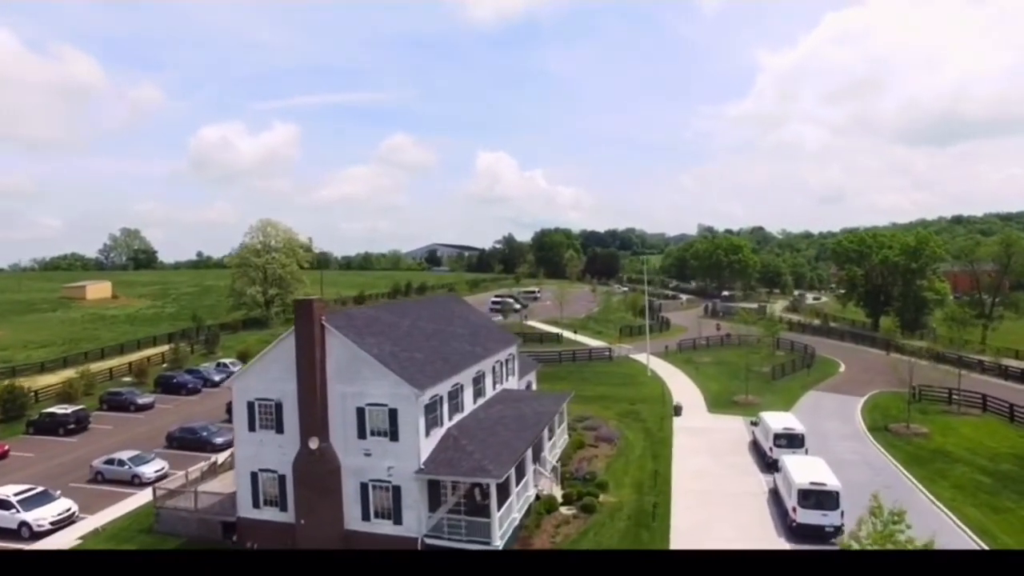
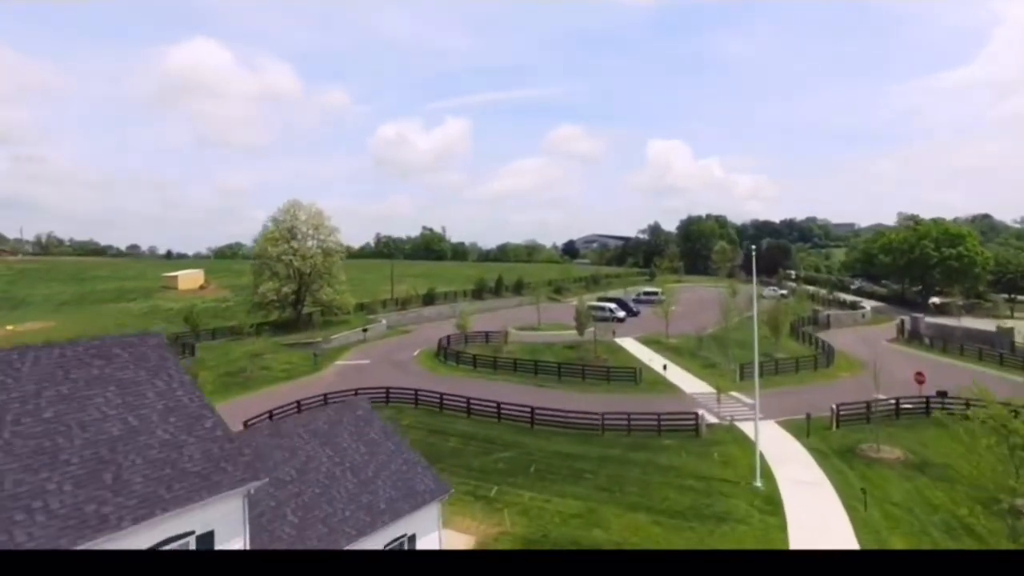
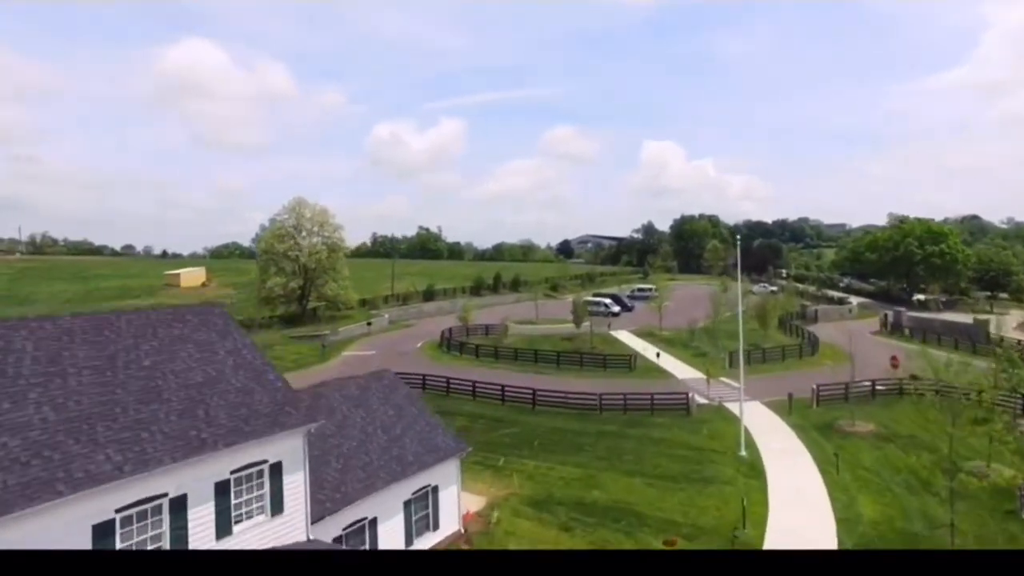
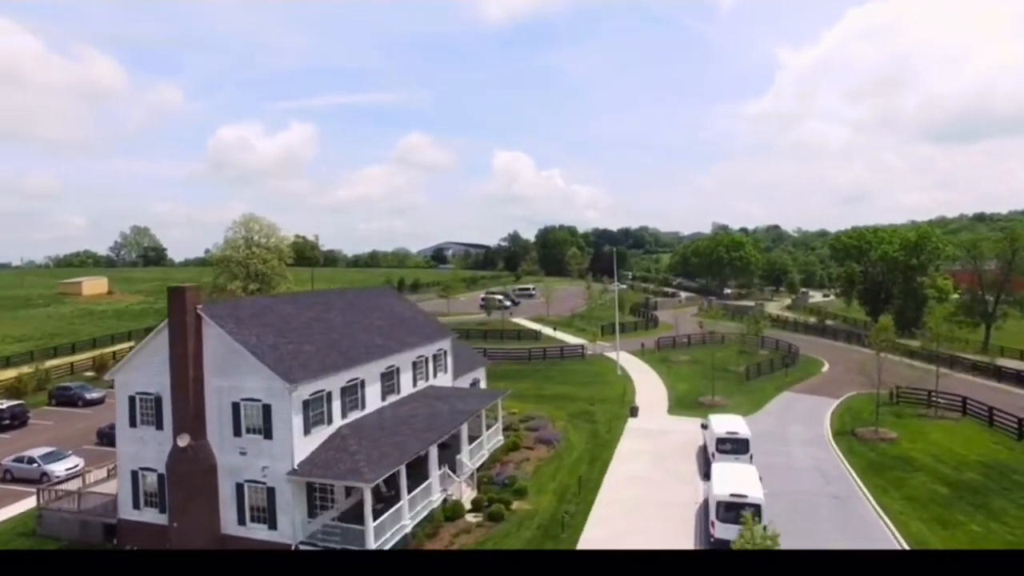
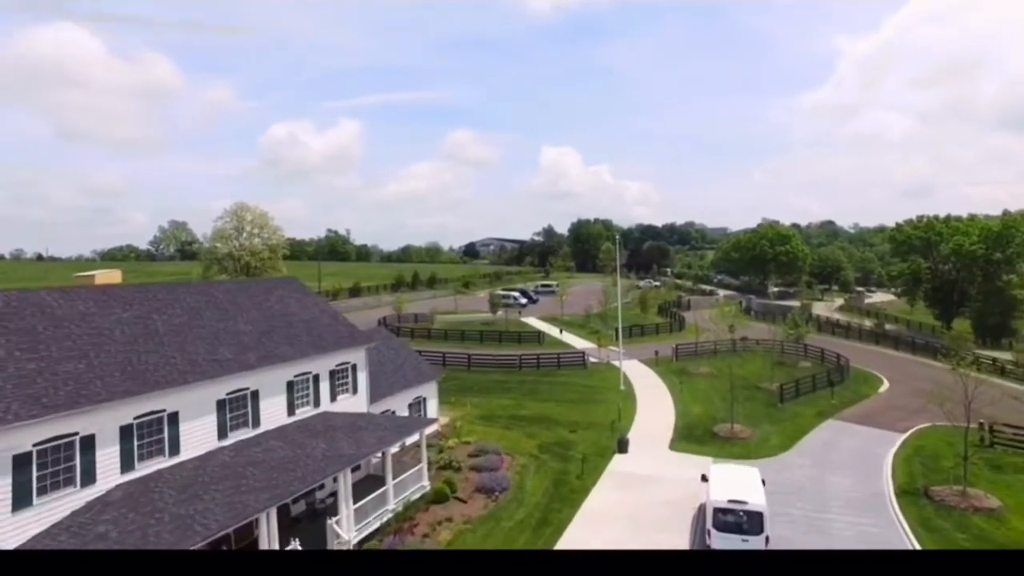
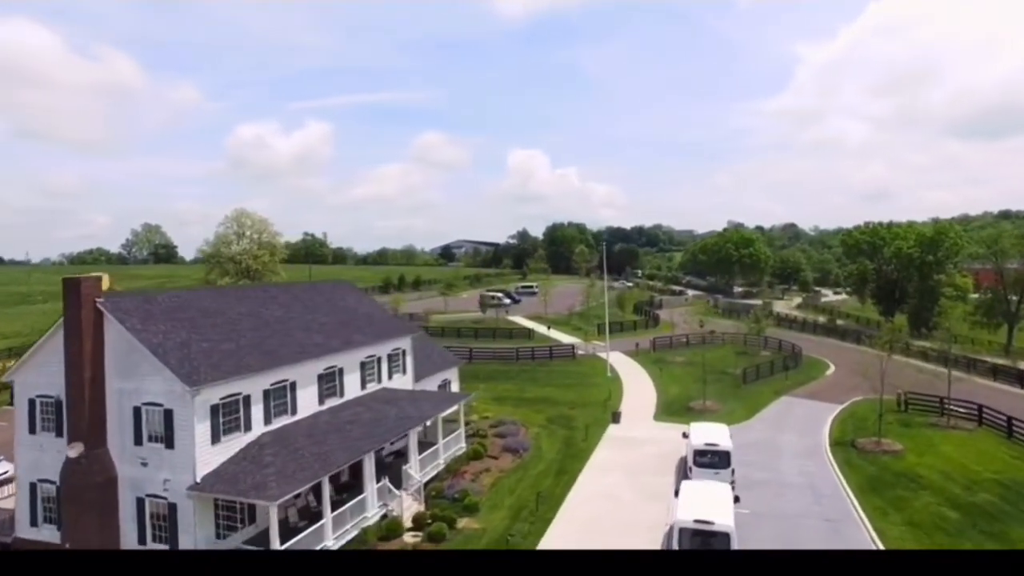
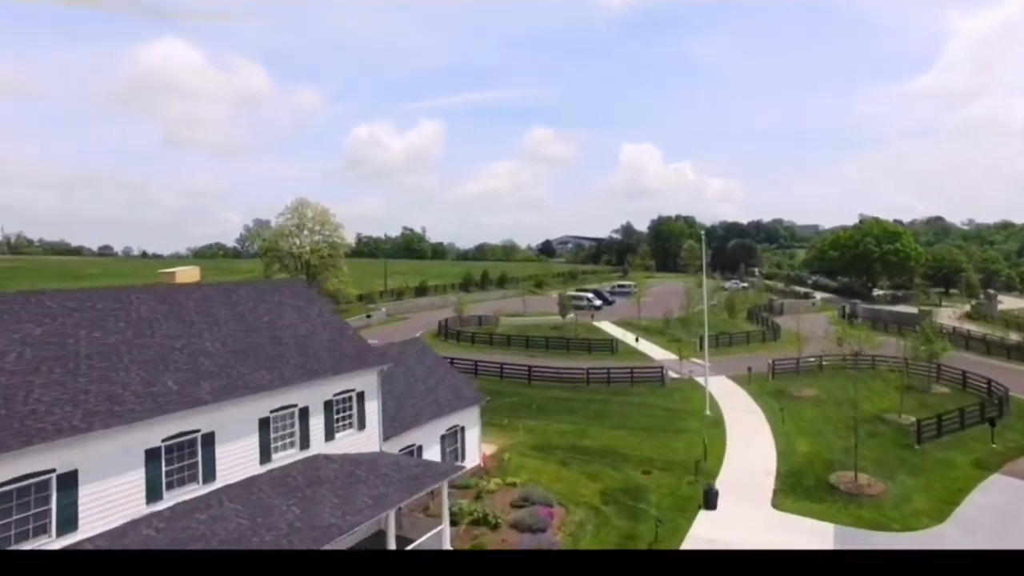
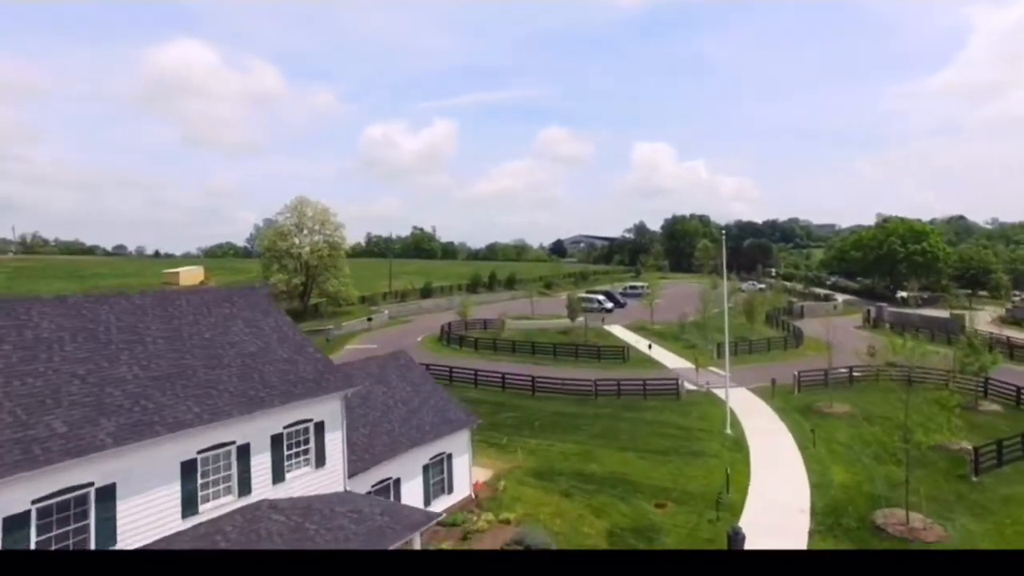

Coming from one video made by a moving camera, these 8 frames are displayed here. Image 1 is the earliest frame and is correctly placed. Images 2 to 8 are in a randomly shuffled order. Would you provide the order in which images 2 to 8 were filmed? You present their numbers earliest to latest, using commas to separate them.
4, 6, 5, 7, 8, 3, 2
